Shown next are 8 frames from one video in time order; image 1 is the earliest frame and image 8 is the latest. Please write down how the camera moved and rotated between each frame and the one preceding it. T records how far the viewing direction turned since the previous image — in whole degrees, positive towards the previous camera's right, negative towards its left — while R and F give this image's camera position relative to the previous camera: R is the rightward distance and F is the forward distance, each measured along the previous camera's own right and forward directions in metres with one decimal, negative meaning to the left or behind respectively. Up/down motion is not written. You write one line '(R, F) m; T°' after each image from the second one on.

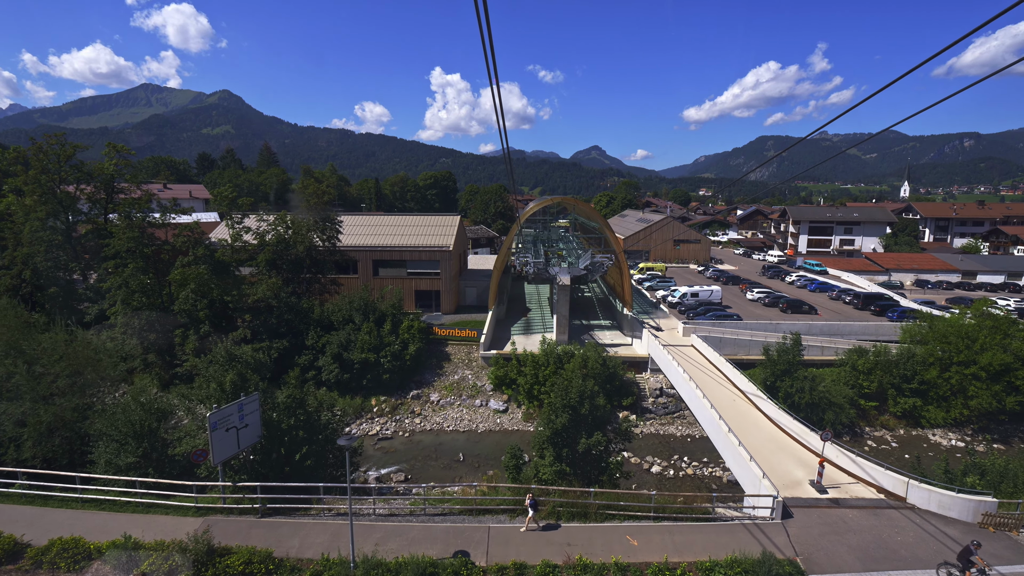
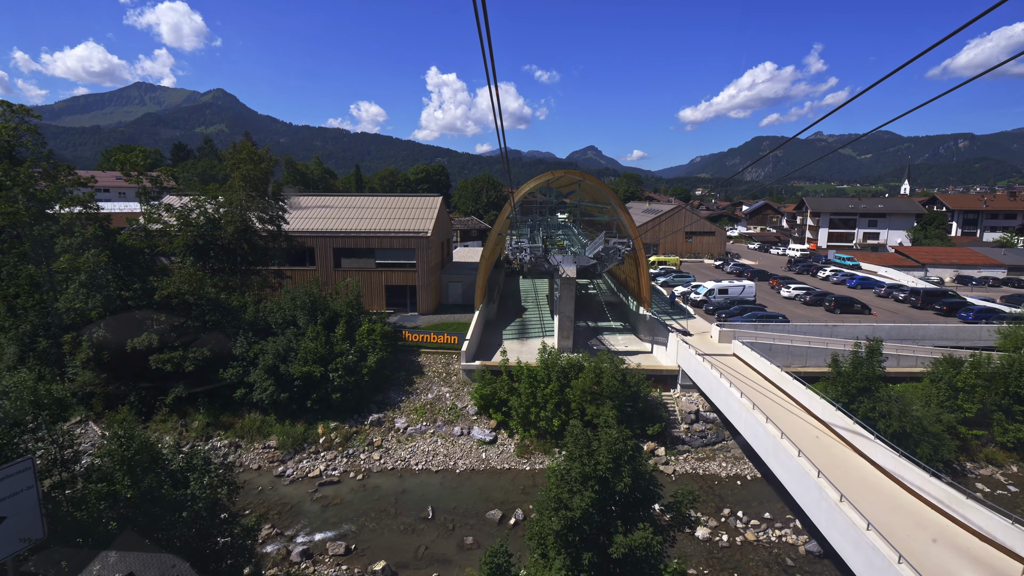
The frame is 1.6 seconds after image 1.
(+0.2, +5.7) m; 0°
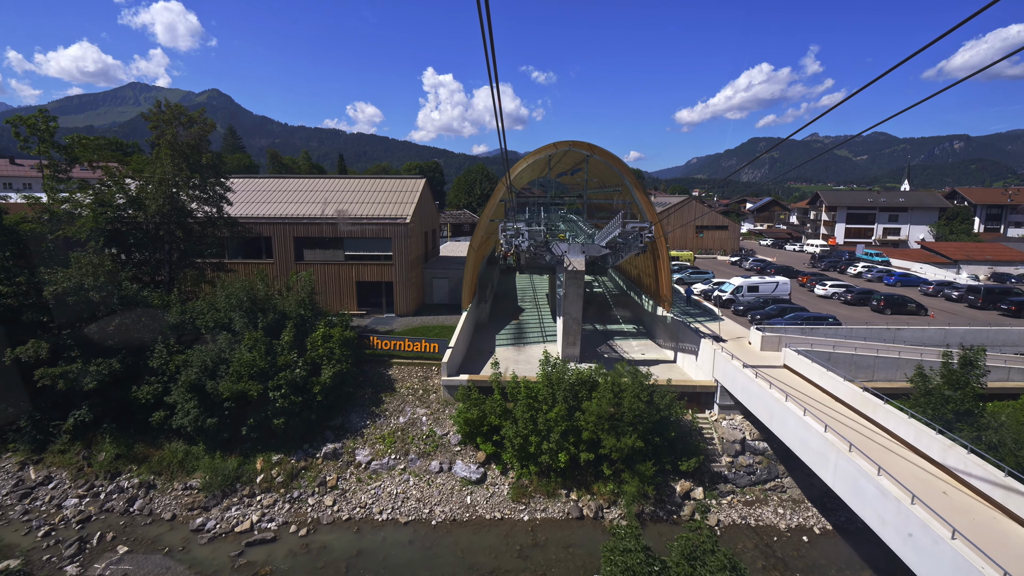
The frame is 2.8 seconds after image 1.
(+0.1, +4.1) m; 0°
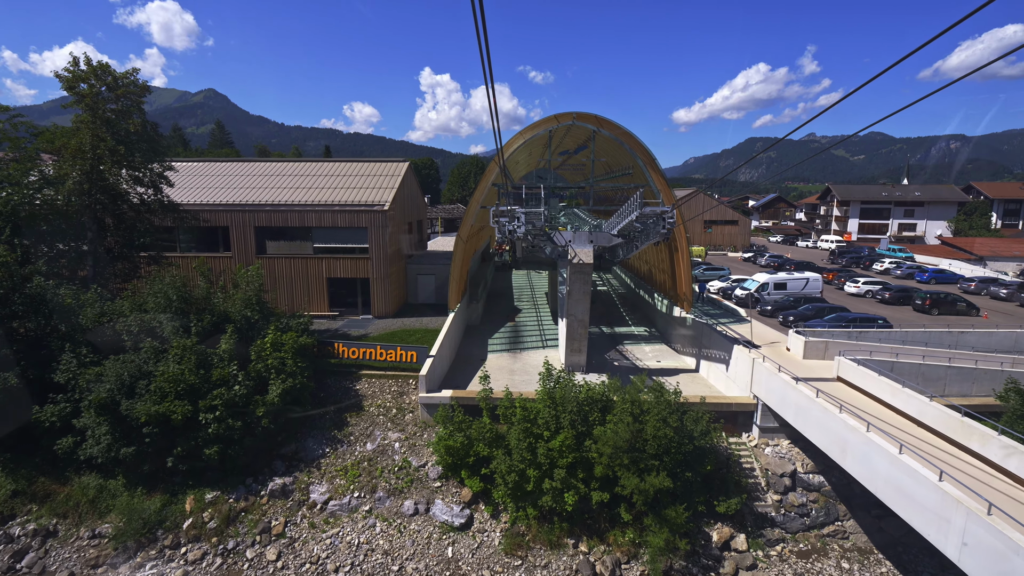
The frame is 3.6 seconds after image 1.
(+0.1, +2.9) m; 0°
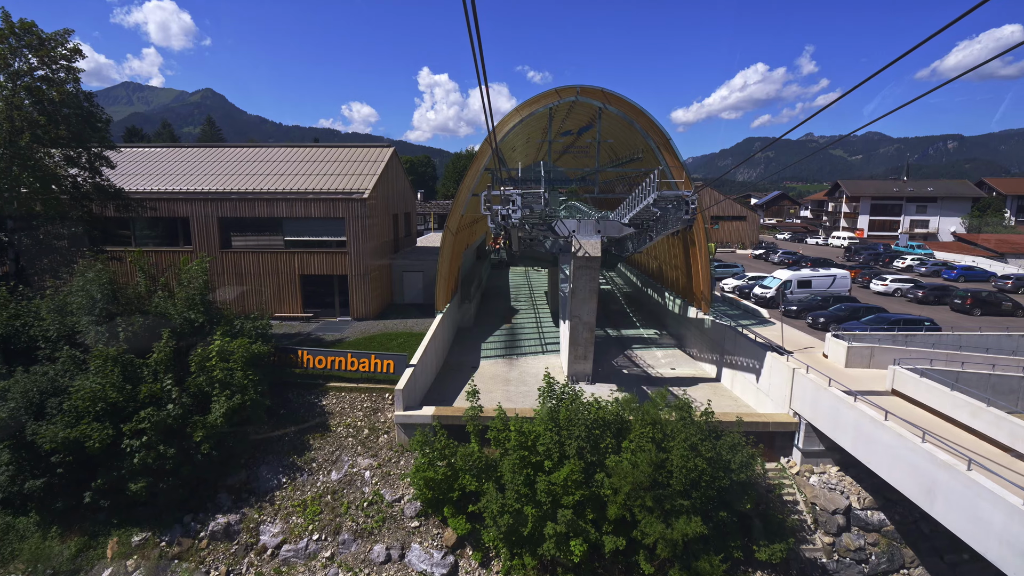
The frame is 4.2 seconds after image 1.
(+0.1, +2.1) m; 0°
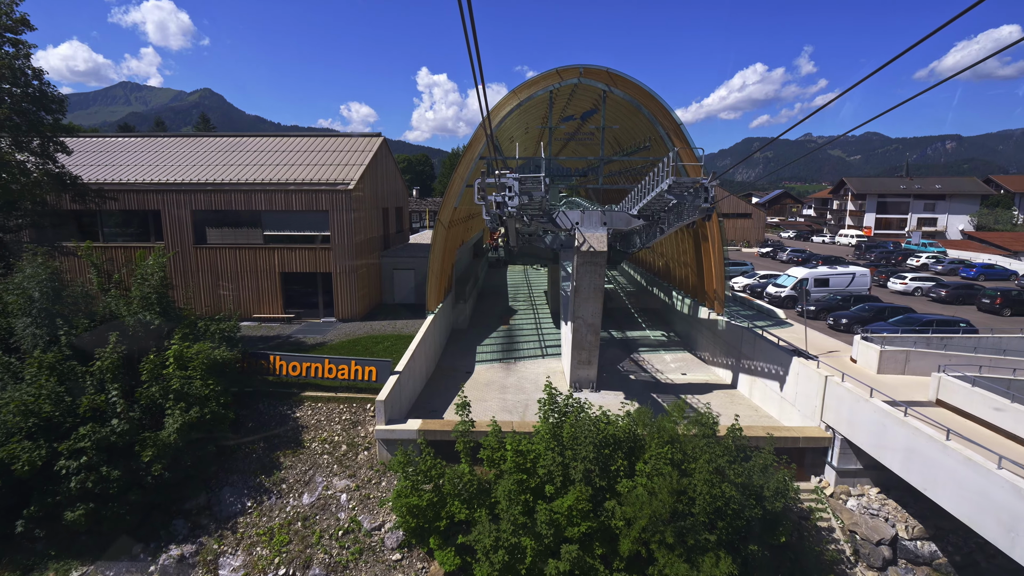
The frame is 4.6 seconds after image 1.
(+0.1, +1.2) m; 0°
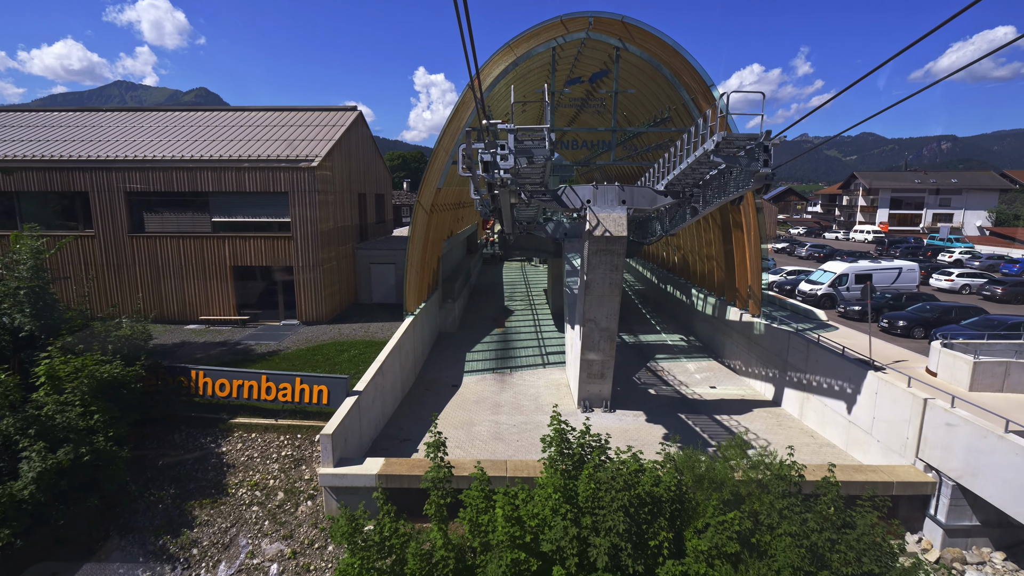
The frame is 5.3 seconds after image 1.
(+0.1, +2.4) m; 0°
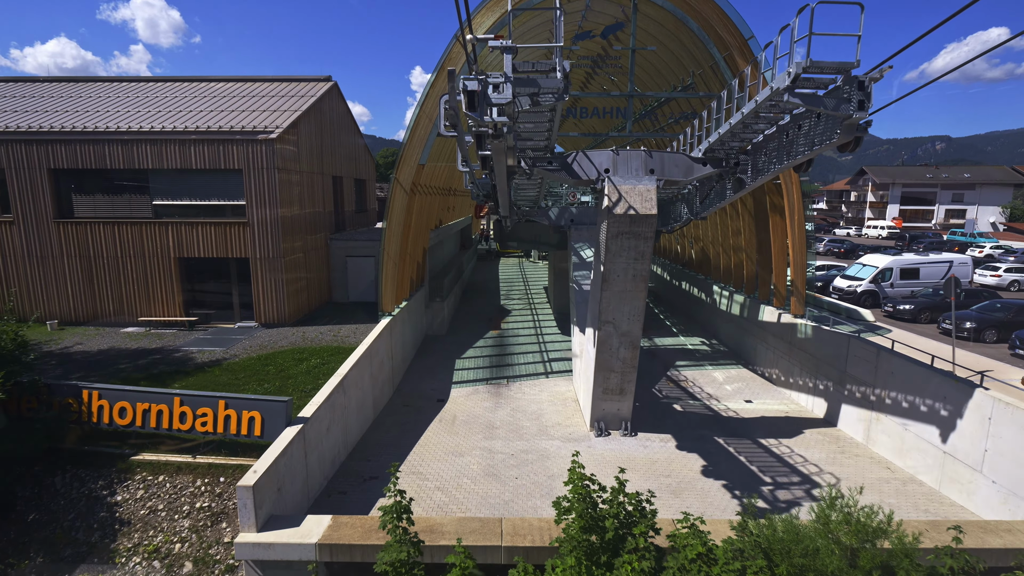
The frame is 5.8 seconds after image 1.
(0.0, +2.0) m; 0°
